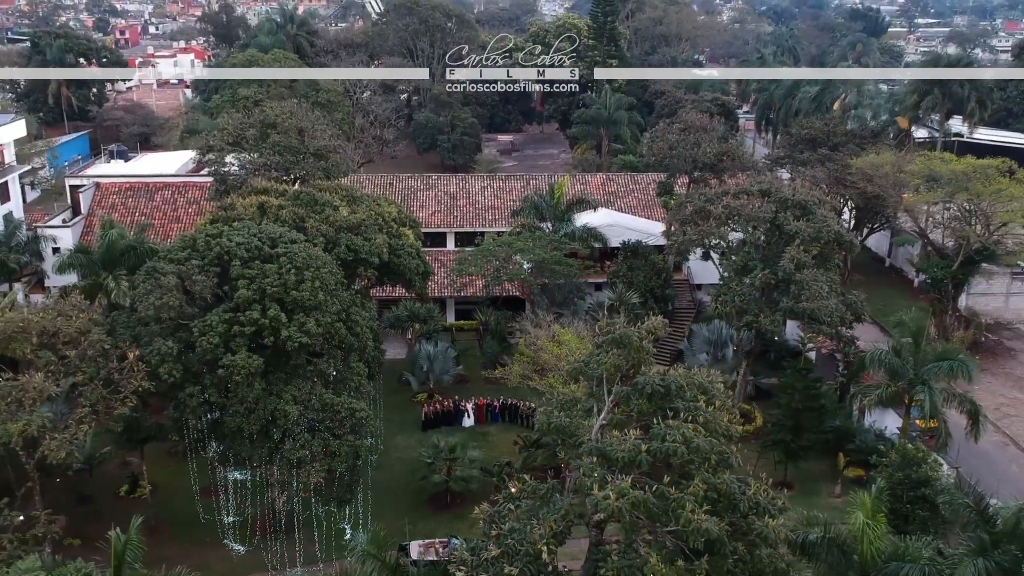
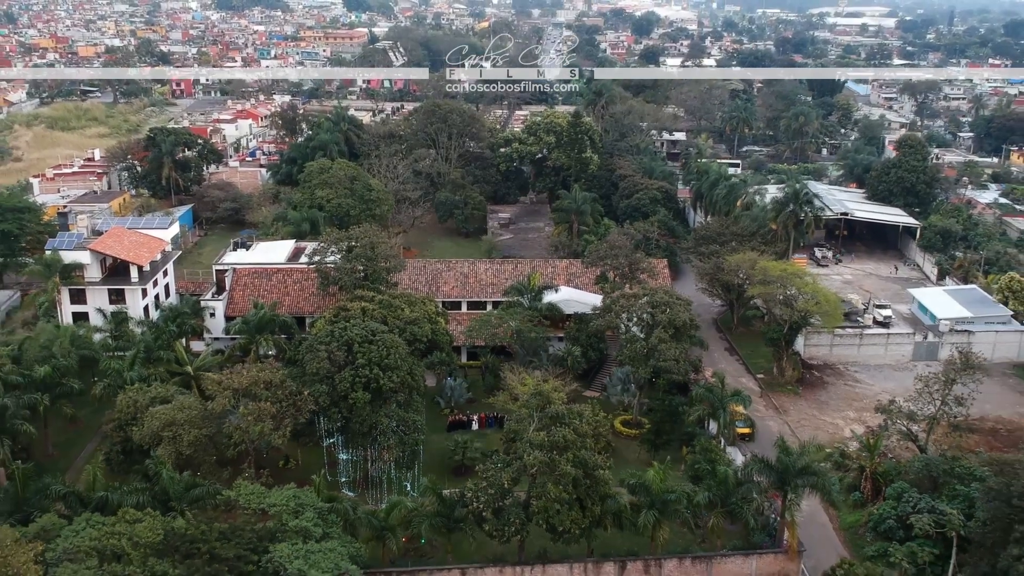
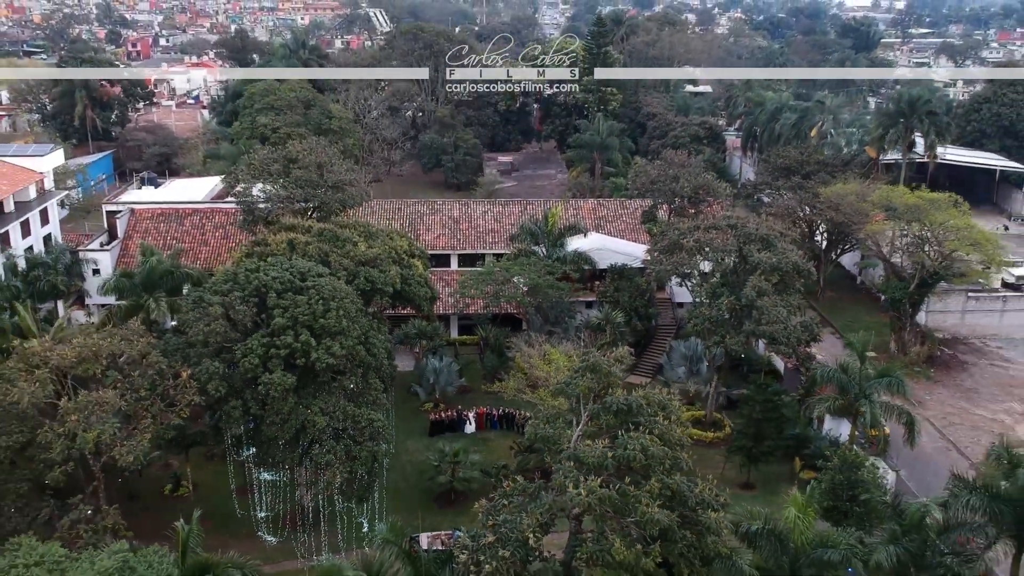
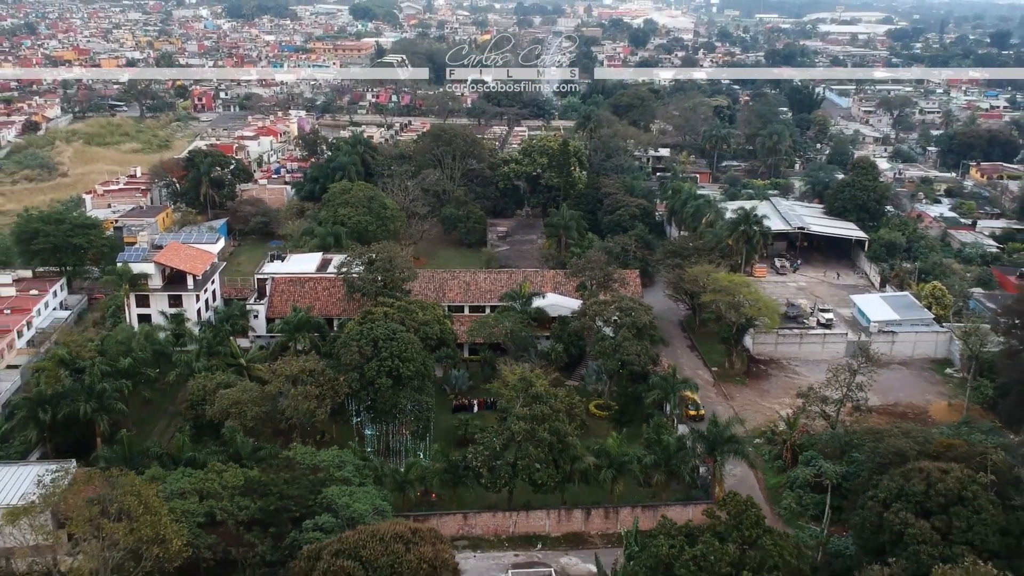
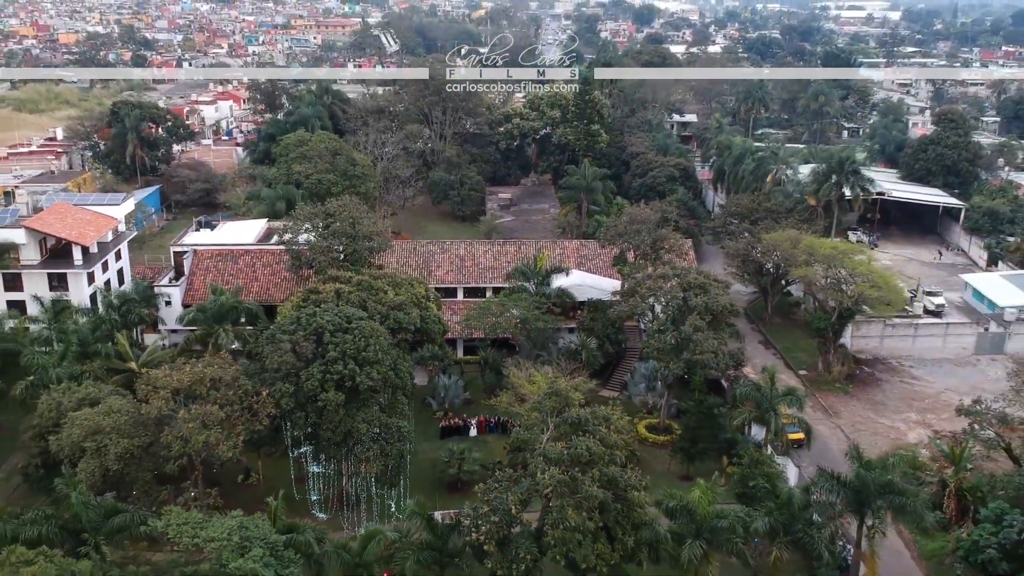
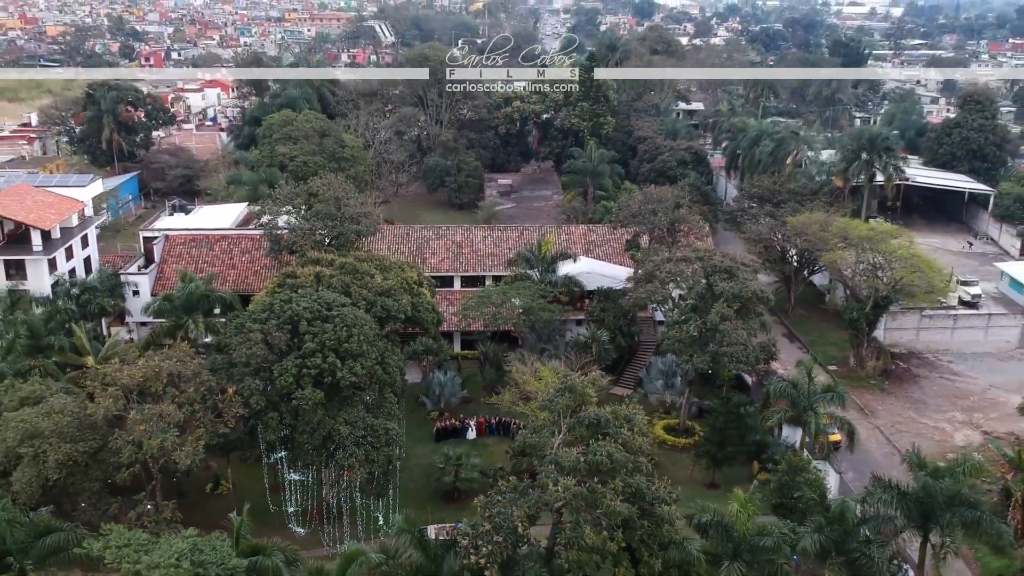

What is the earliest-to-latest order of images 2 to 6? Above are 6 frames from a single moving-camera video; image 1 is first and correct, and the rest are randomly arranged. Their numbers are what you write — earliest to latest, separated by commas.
3, 6, 5, 2, 4
